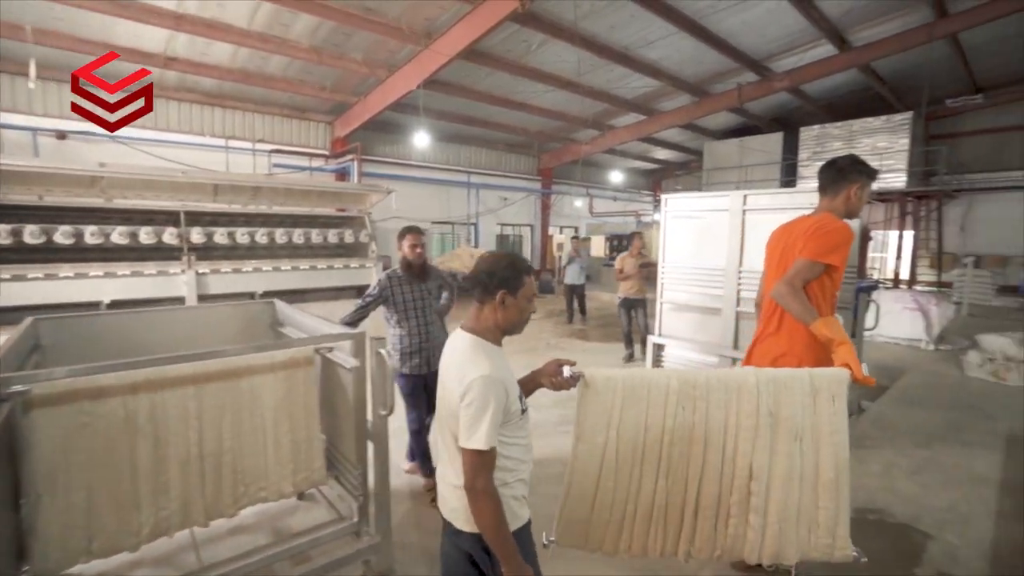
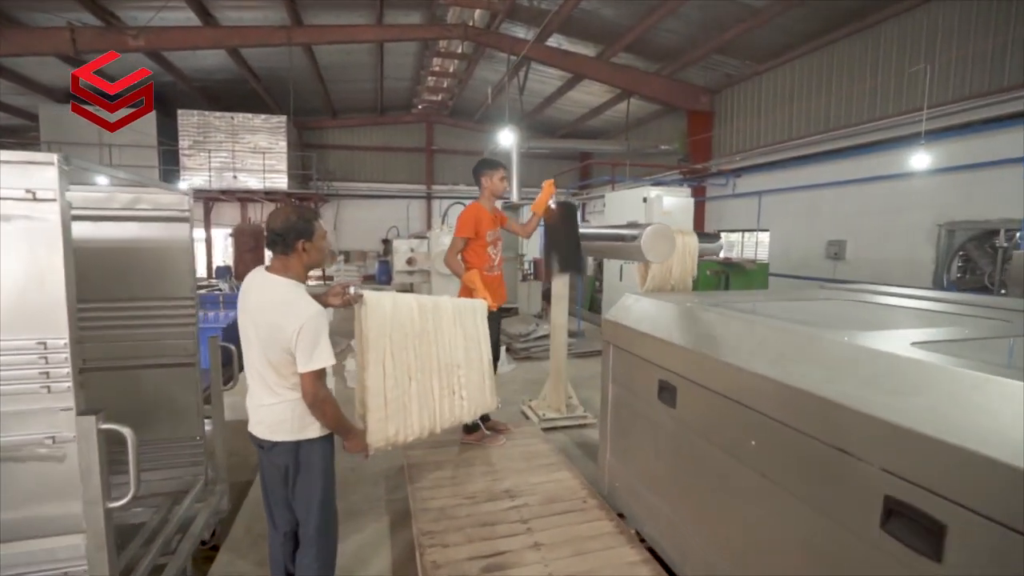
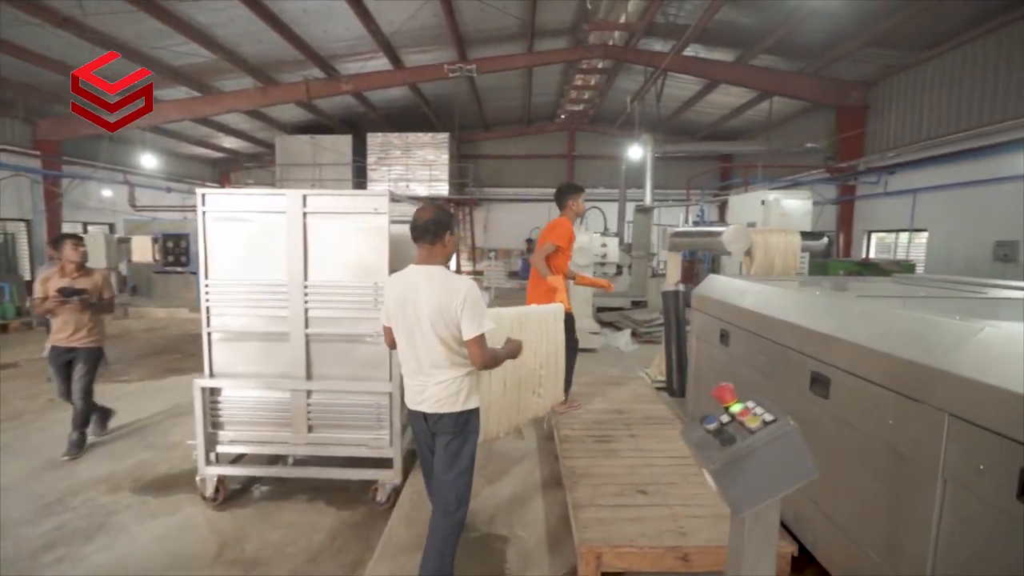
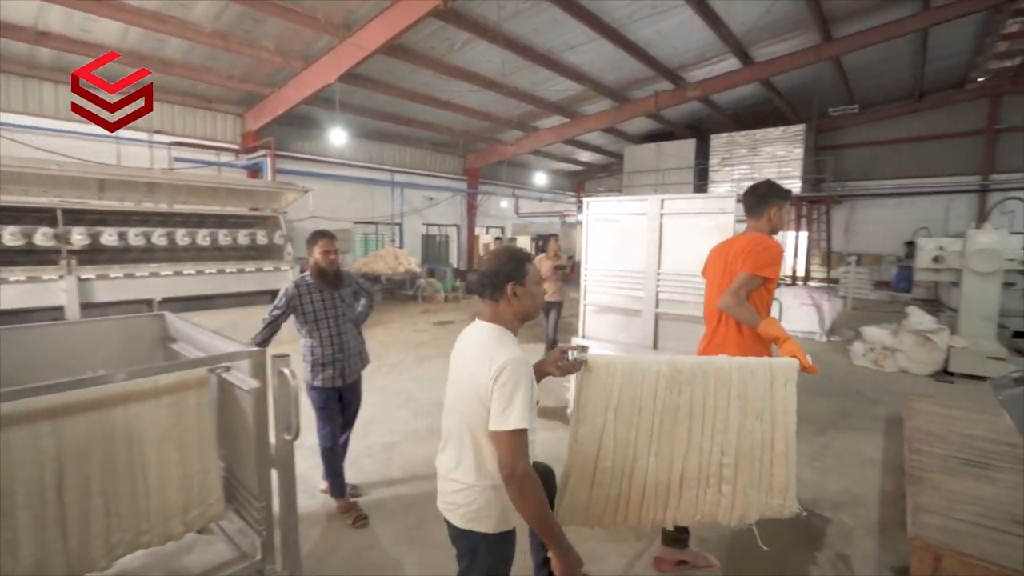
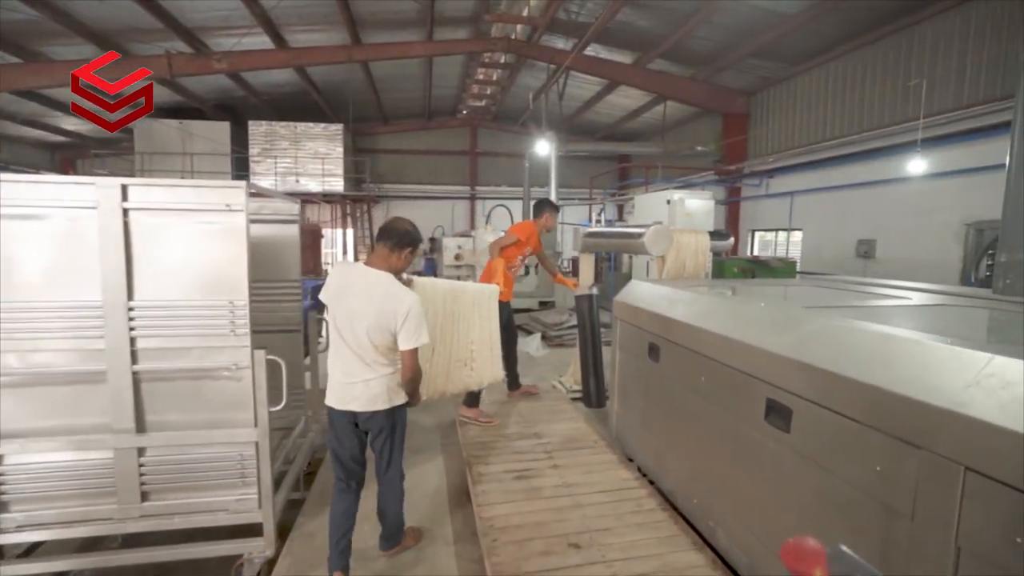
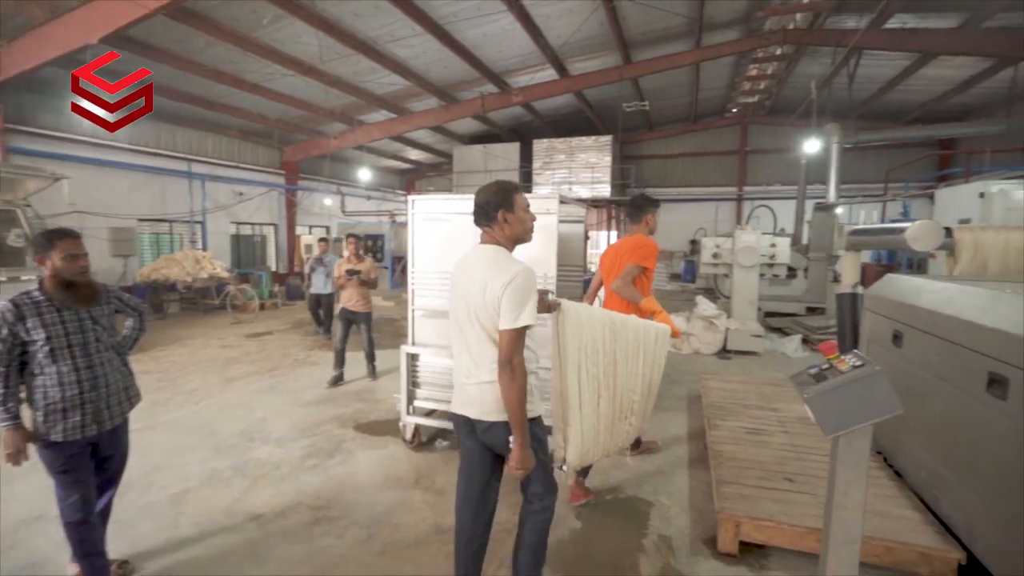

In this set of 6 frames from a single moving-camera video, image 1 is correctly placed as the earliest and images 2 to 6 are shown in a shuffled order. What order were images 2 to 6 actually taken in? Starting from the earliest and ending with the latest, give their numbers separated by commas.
4, 6, 3, 5, 2
